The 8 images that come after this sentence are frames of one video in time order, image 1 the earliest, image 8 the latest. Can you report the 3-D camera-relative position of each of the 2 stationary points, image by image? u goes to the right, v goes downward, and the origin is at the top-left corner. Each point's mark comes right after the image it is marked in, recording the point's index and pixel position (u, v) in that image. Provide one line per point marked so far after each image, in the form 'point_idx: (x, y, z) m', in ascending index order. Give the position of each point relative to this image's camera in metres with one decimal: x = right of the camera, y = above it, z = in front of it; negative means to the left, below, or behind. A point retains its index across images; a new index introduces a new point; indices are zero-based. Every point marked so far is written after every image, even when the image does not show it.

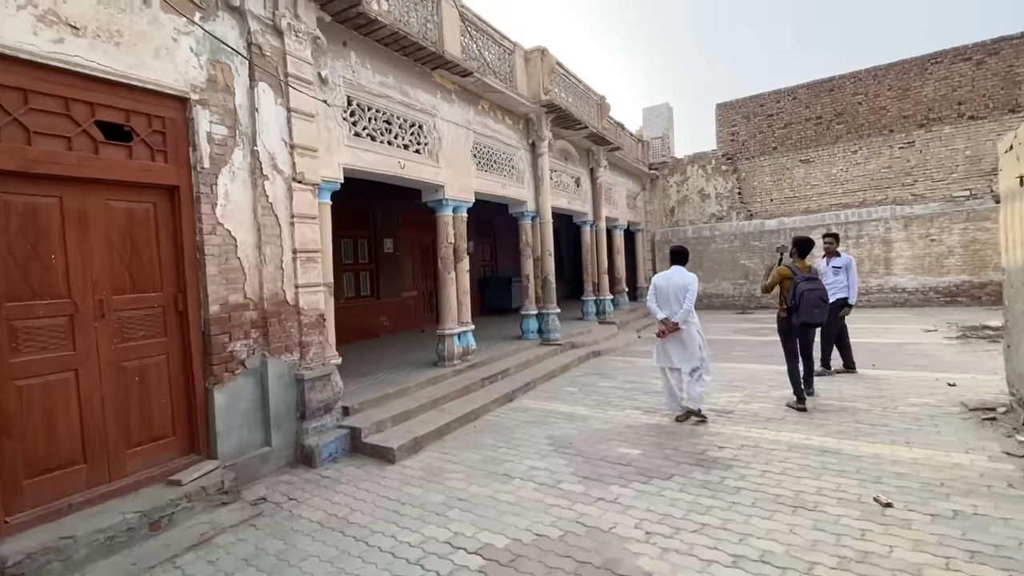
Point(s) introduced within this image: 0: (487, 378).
0: (-0.3, -1.2, +6.5) m
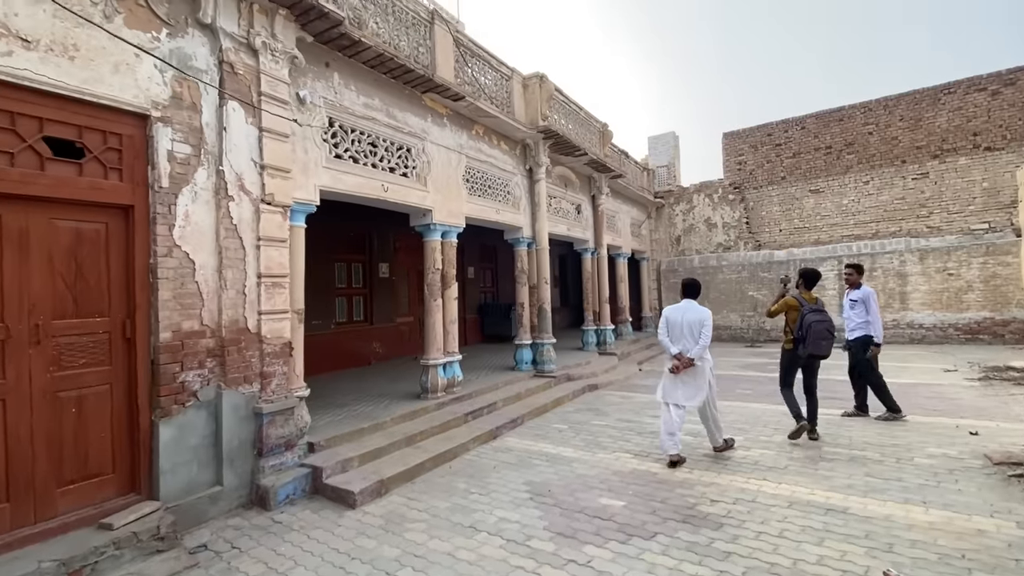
0: (-0.5, -1.6, +6.2) m
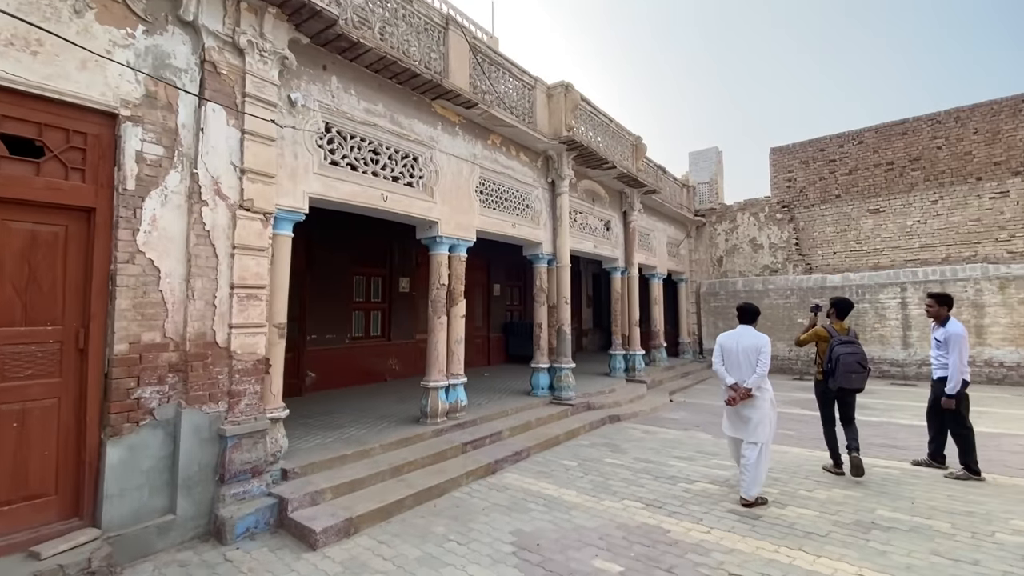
0: (-0.5, -1.8, +5.7) m
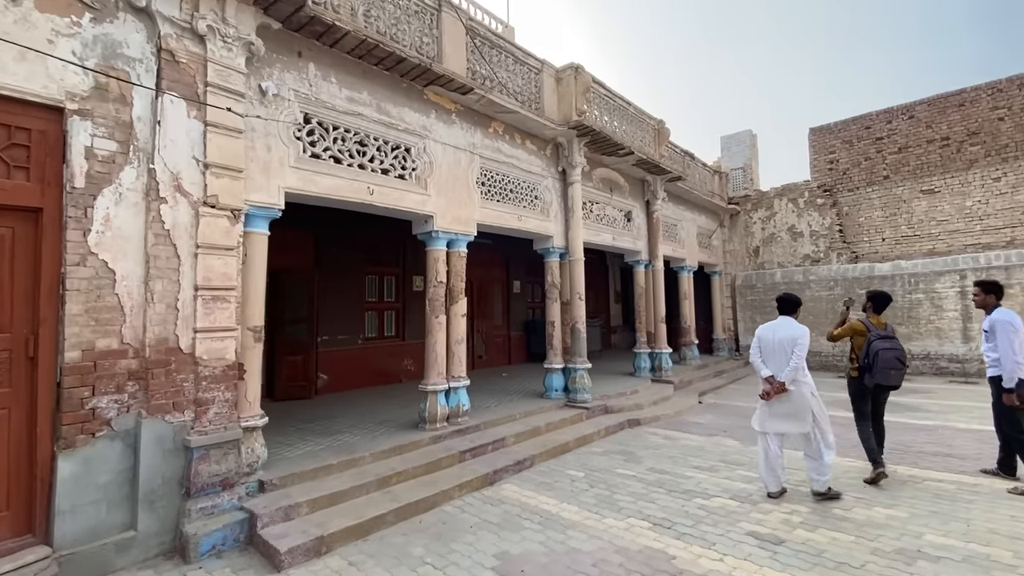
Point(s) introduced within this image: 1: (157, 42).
0: (-0.4, -1.8, +5.3) m
1: (-2.7, +1.8, +3.6) m
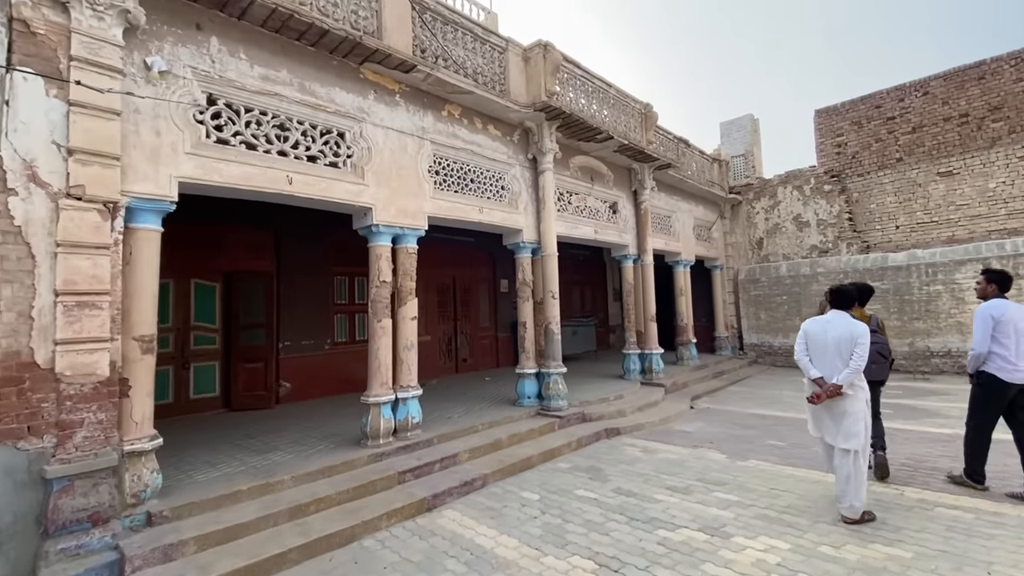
0: (-0.9, -1.8, +4.8) m
1: (-3.3, +1.8, +3.1) m
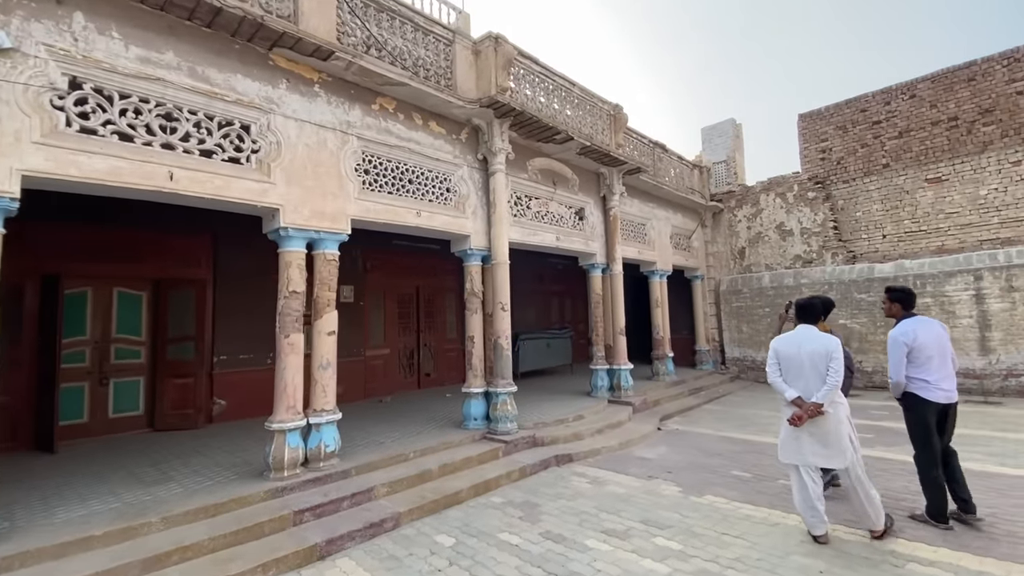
0: (-1.7, -1.9, +4.2) m
1: (-4.0, +1.8, +2.6) m
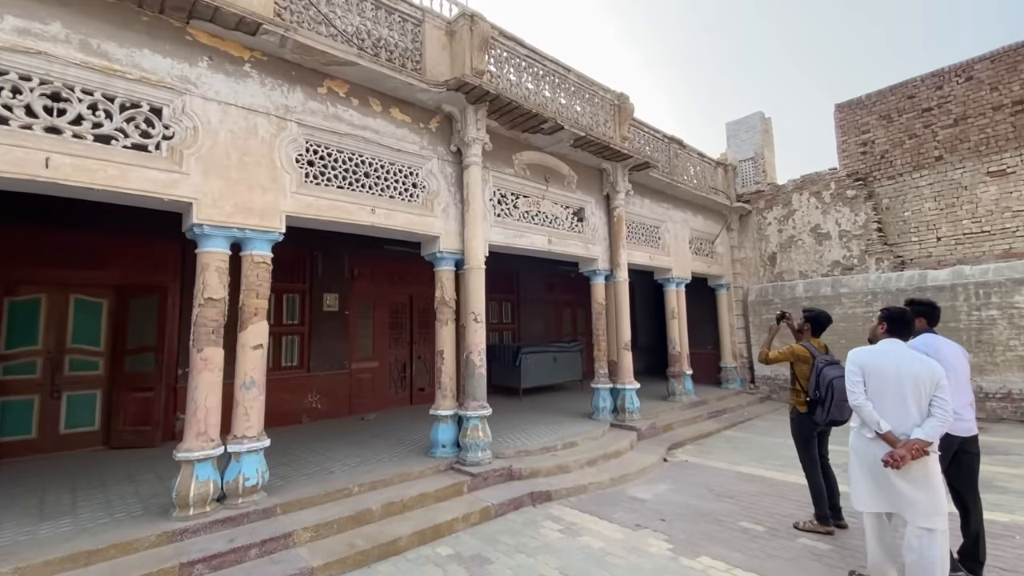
0: (-2.1, -1.9, +3.5) m
1: (-4.5, +1.7, +2.2) m
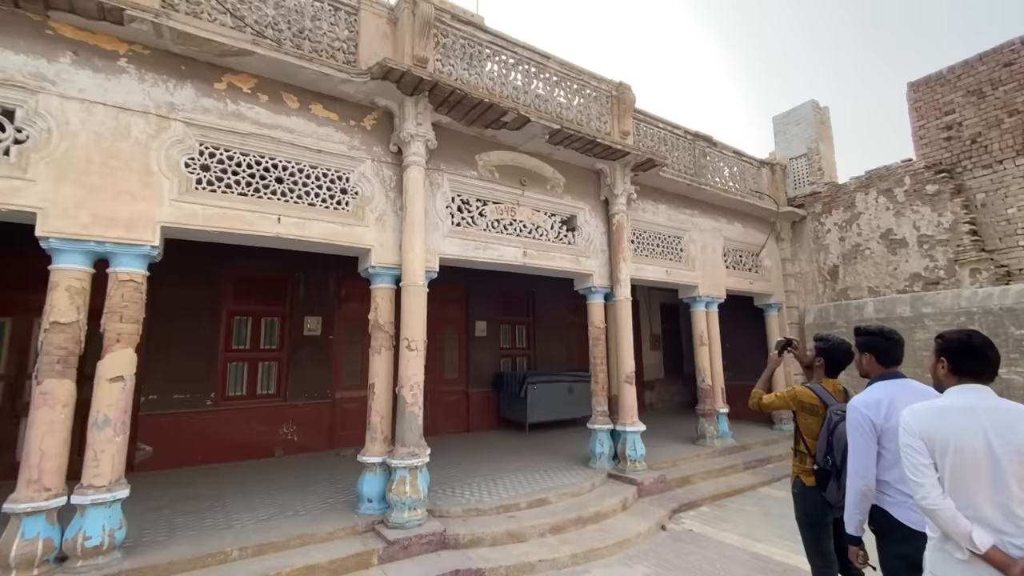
0: (-2.9, -2.0, +2.8) m
1: (-5.5, +1.6, +2.0) m
